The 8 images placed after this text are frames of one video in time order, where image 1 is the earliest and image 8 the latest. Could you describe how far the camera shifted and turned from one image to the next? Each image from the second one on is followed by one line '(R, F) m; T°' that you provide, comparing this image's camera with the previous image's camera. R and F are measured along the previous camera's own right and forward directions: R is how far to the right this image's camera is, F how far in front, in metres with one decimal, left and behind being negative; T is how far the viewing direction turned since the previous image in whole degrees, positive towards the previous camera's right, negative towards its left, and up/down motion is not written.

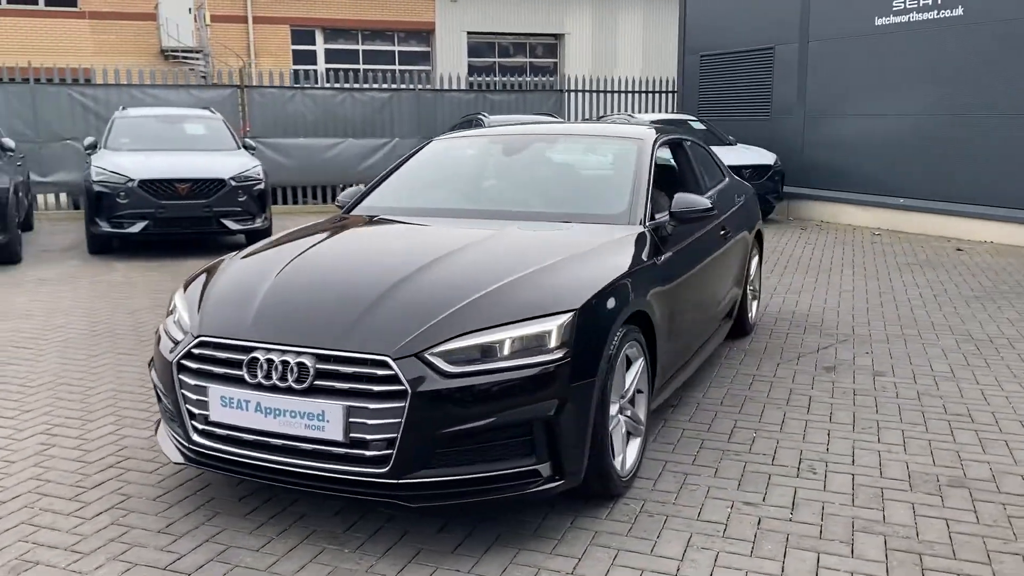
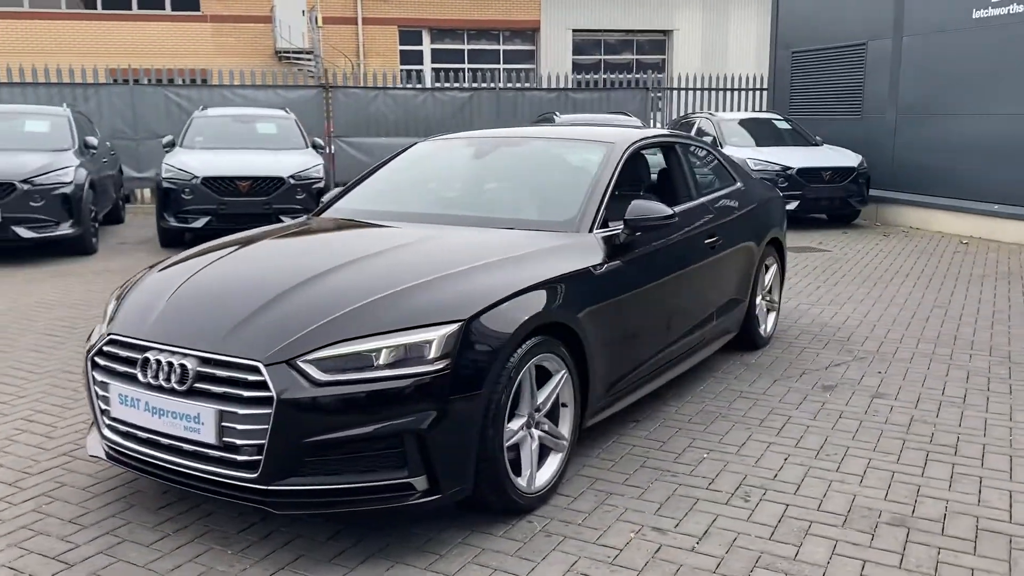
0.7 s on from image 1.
(+0.9, +0.1) m; -8°
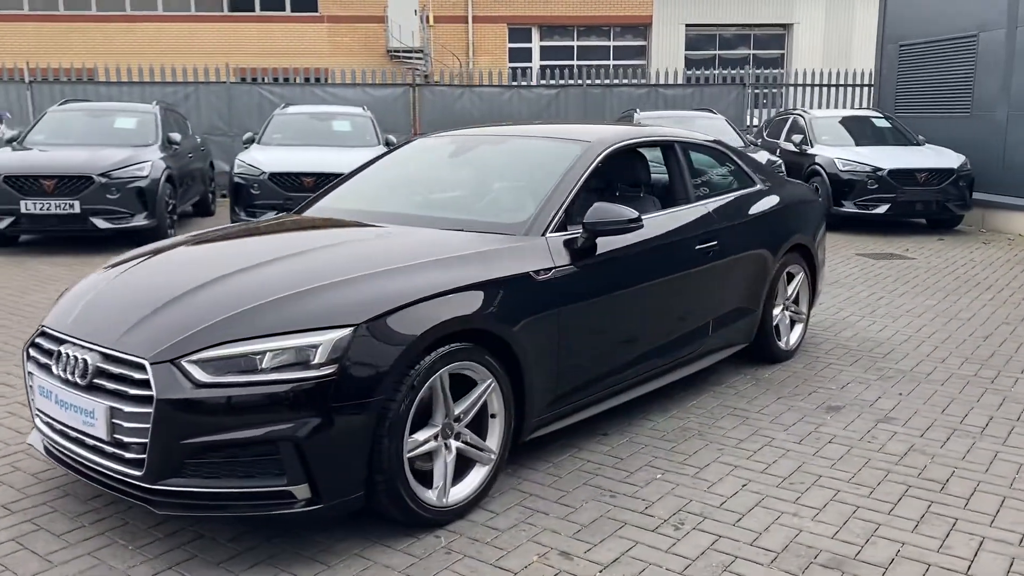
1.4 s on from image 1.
(+0.8, +0.2) m; -8°
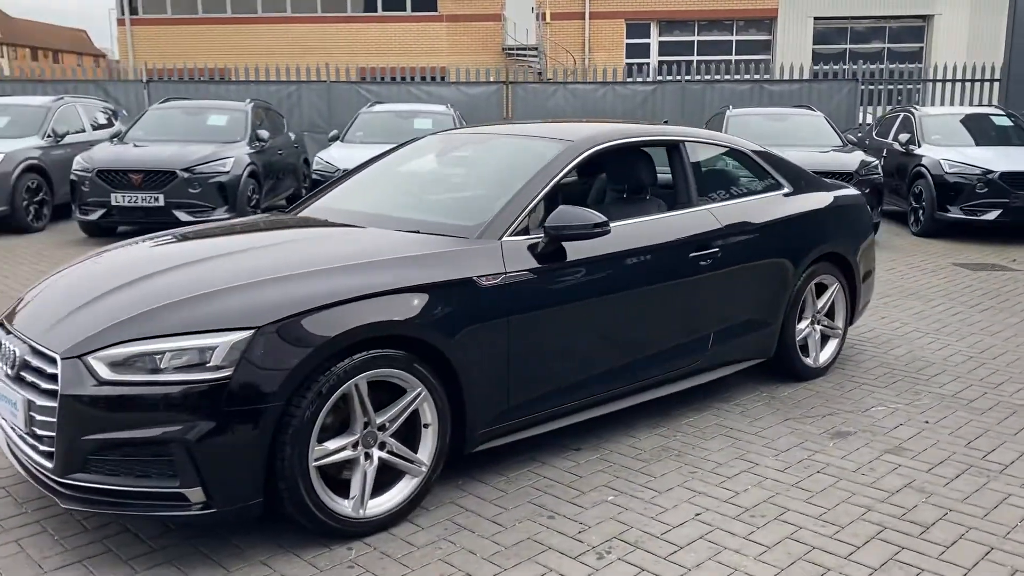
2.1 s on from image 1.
(+0.8, +0.2) m; -8°
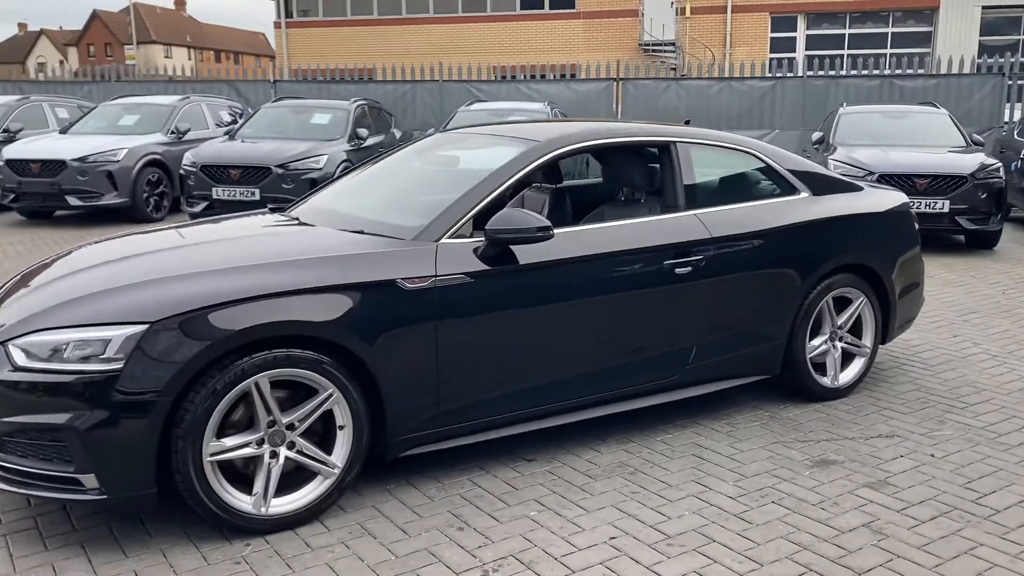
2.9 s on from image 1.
(+0.9, +0.2) m; -10°
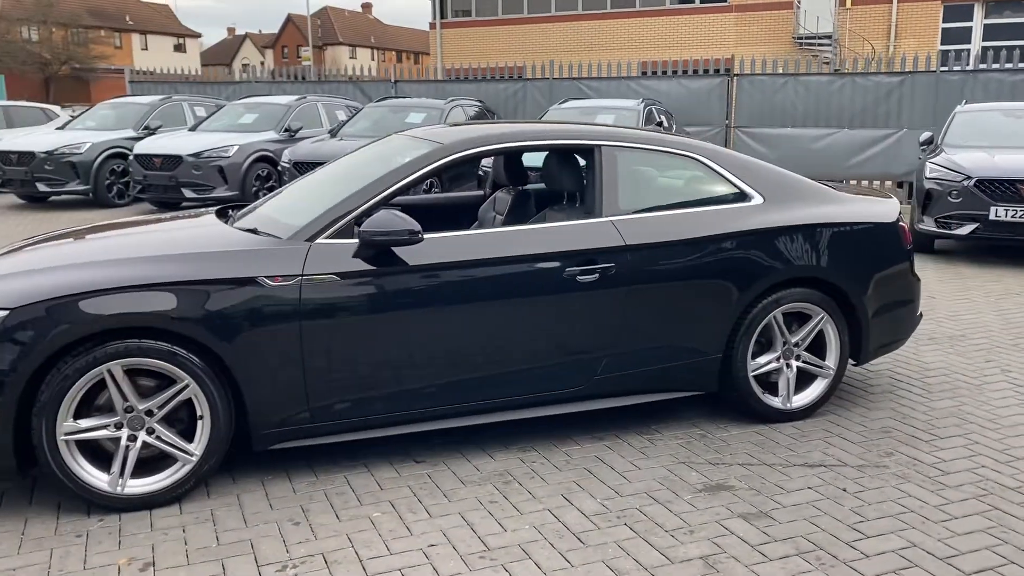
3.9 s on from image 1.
(+1.3, +0.2) m; -11°
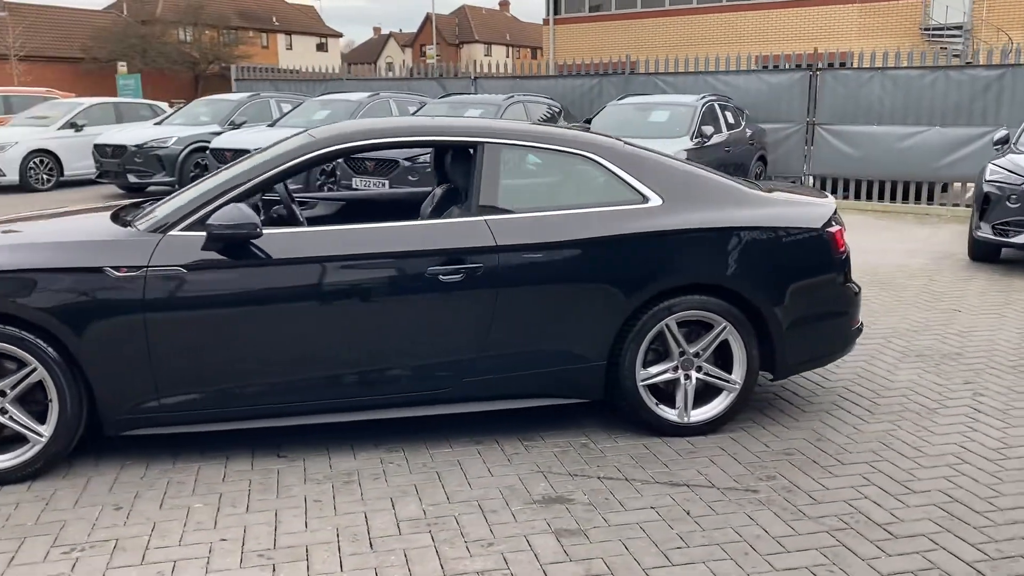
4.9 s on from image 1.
(+1.3, +0.2) m; -9°
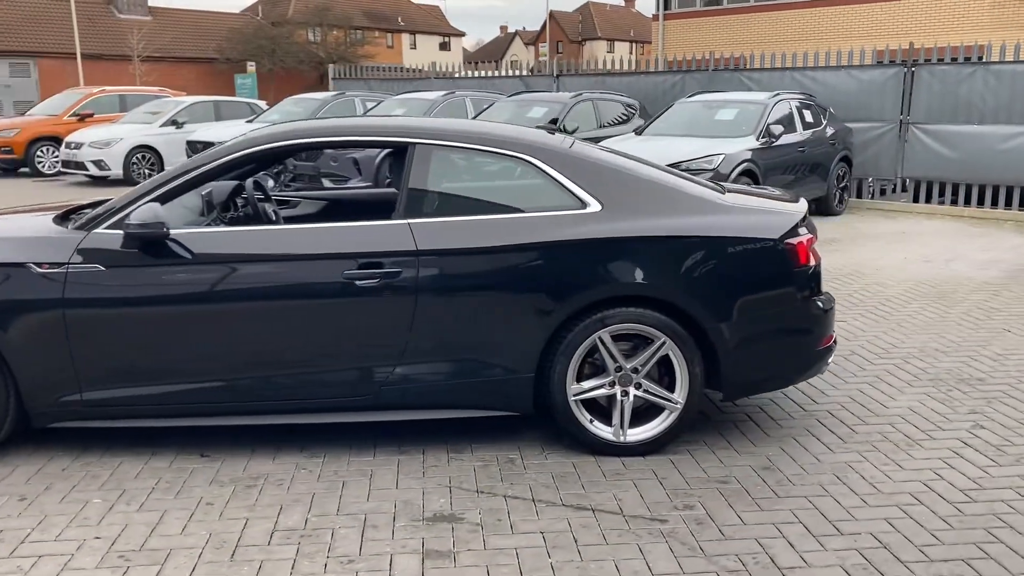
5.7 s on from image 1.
(+0.9, +0.2) m; -8°
